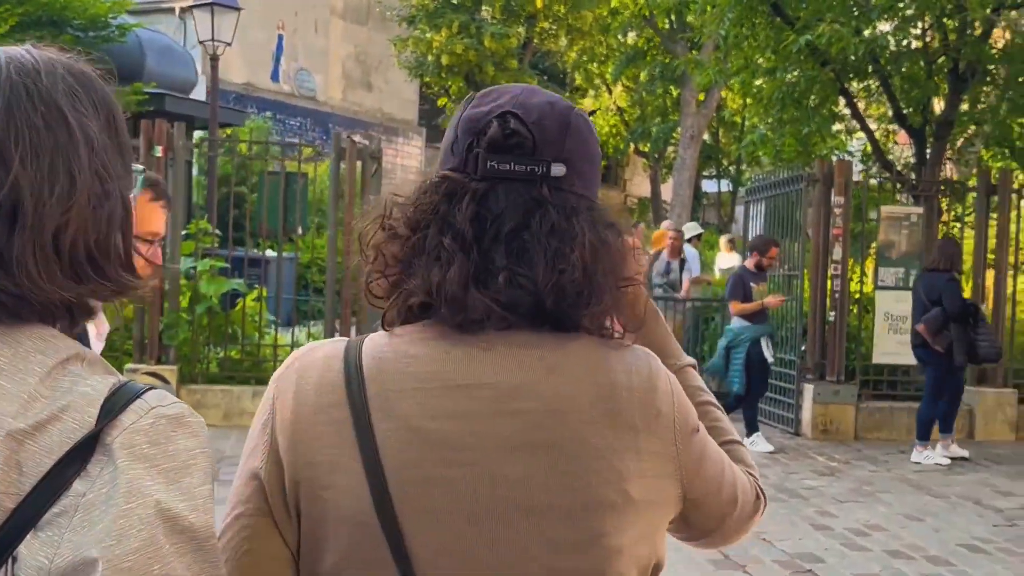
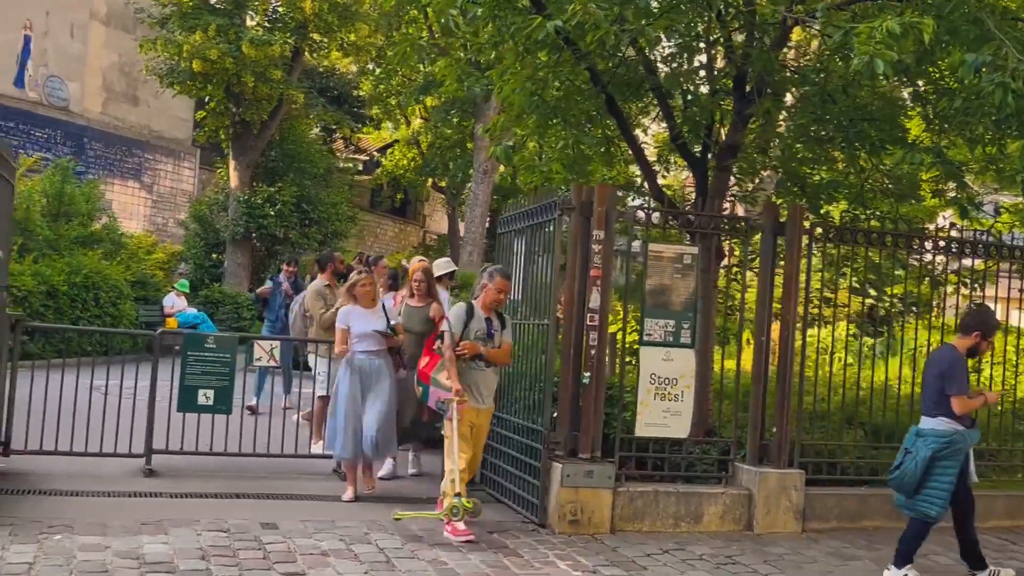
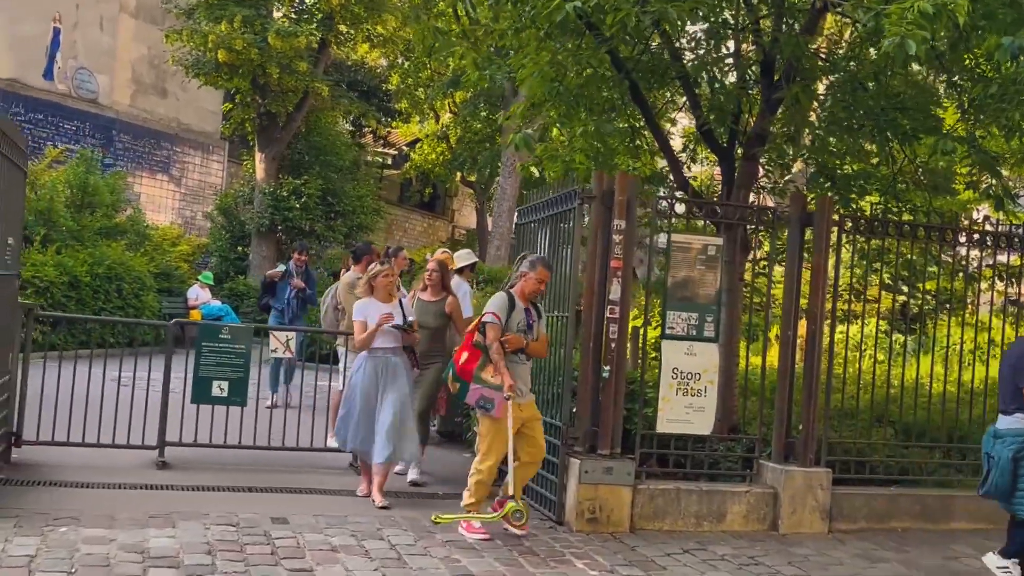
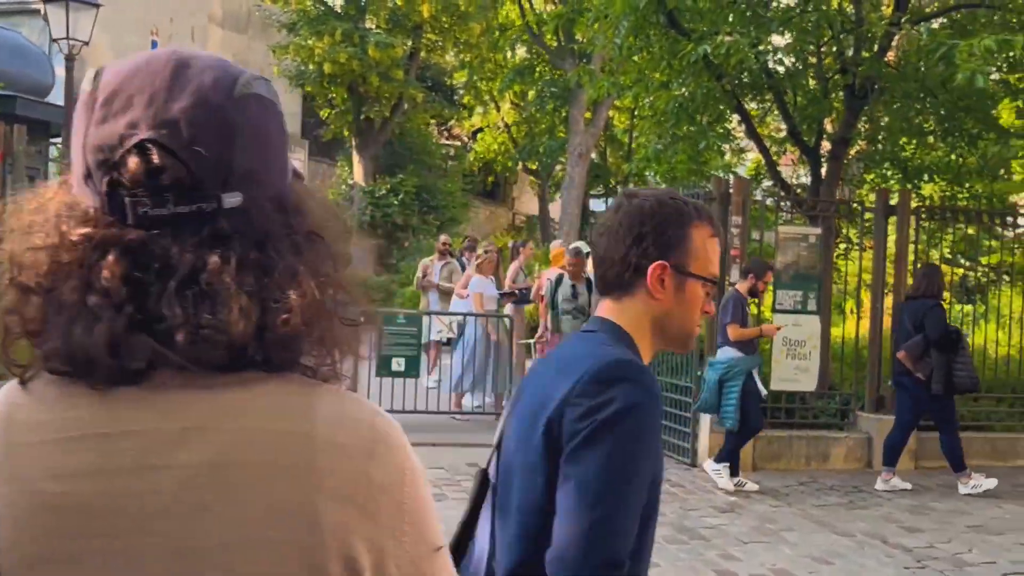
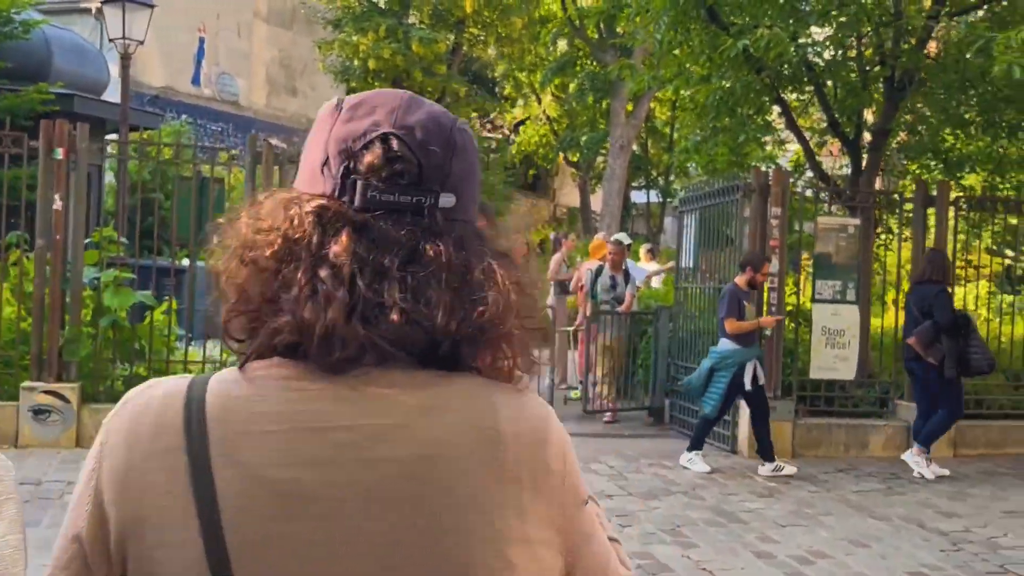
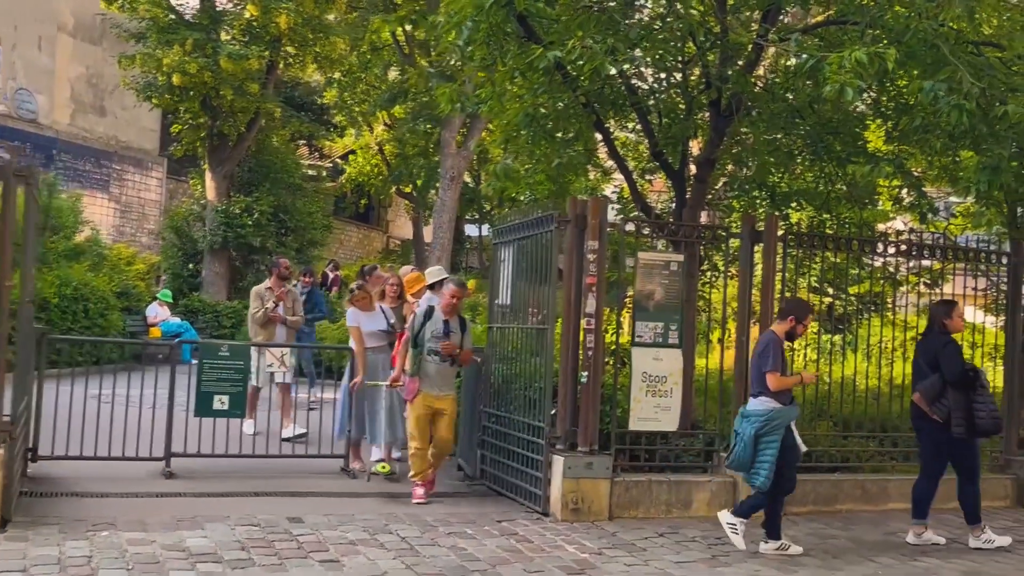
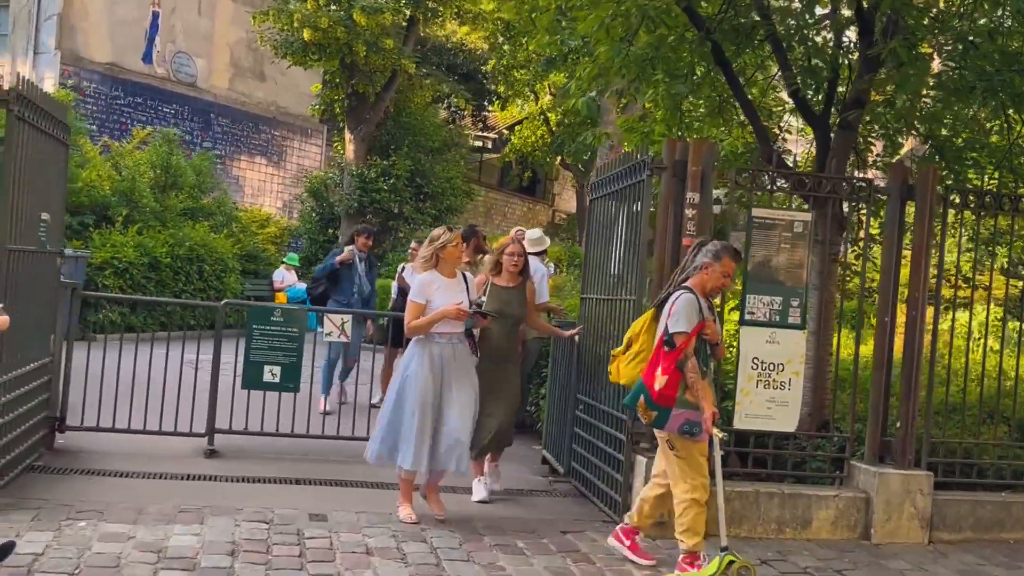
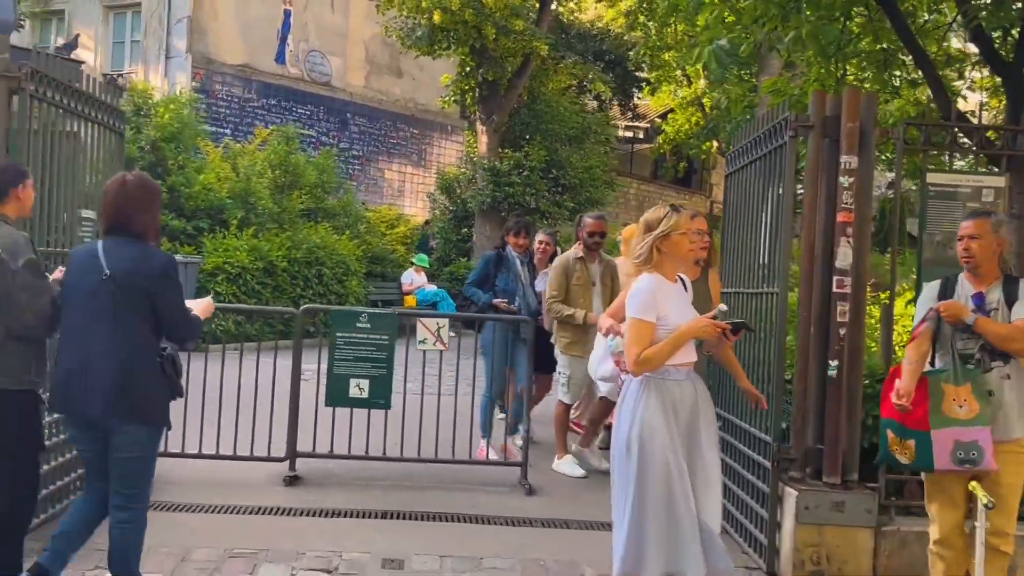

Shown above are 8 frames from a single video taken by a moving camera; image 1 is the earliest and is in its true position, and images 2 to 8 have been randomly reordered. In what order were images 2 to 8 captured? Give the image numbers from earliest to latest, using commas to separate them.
5, 4, 6, 2, 3, 7, 8
